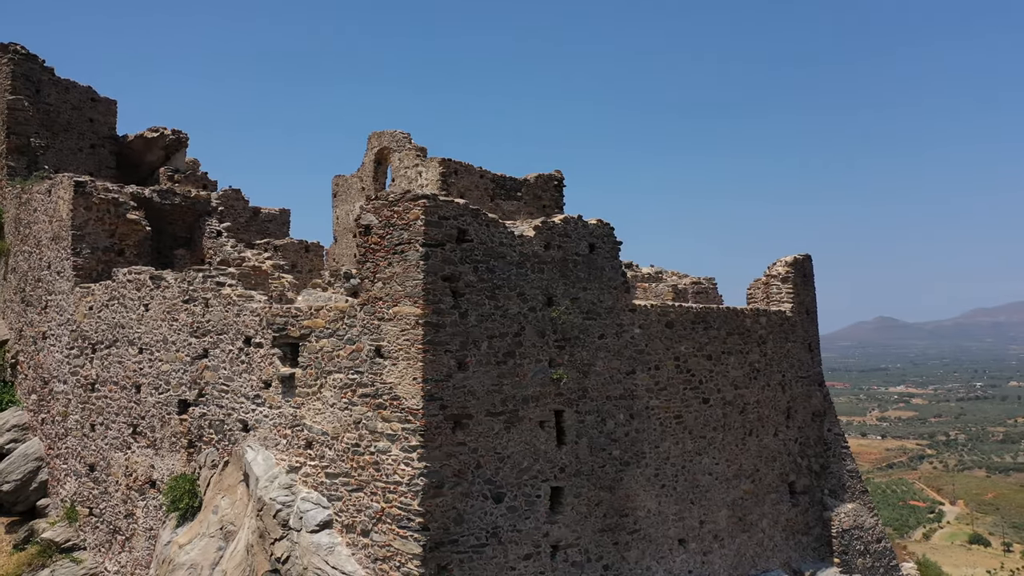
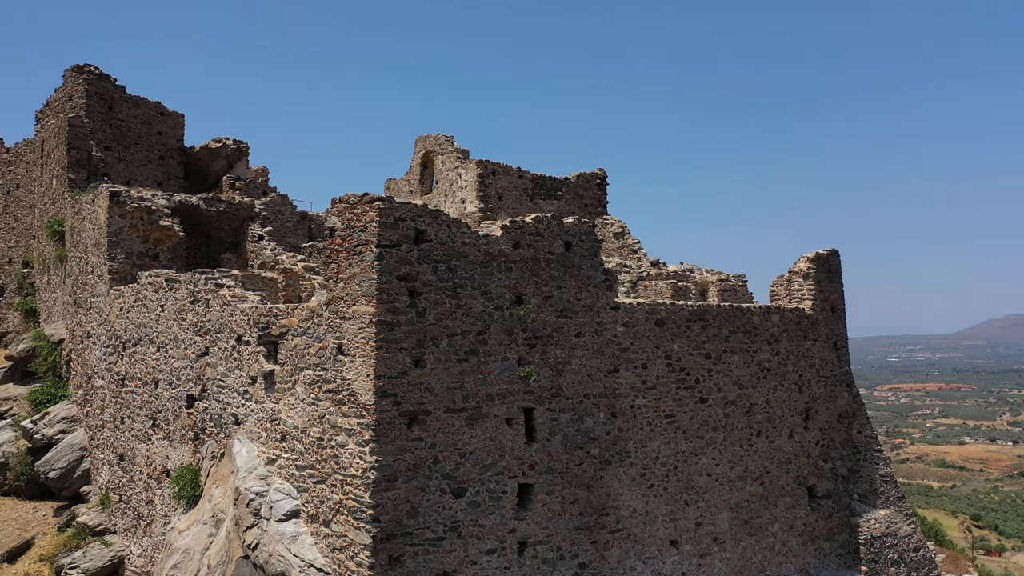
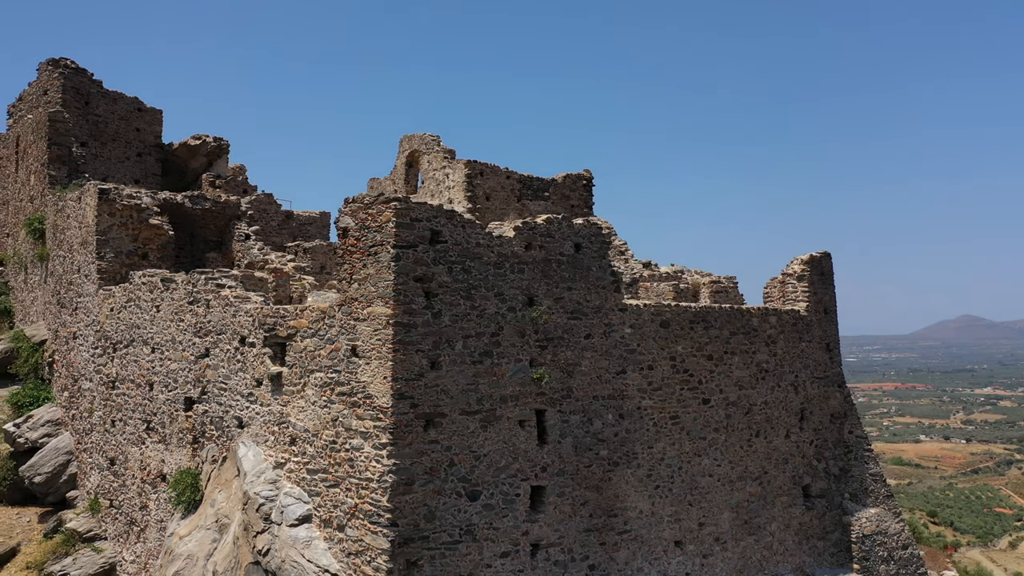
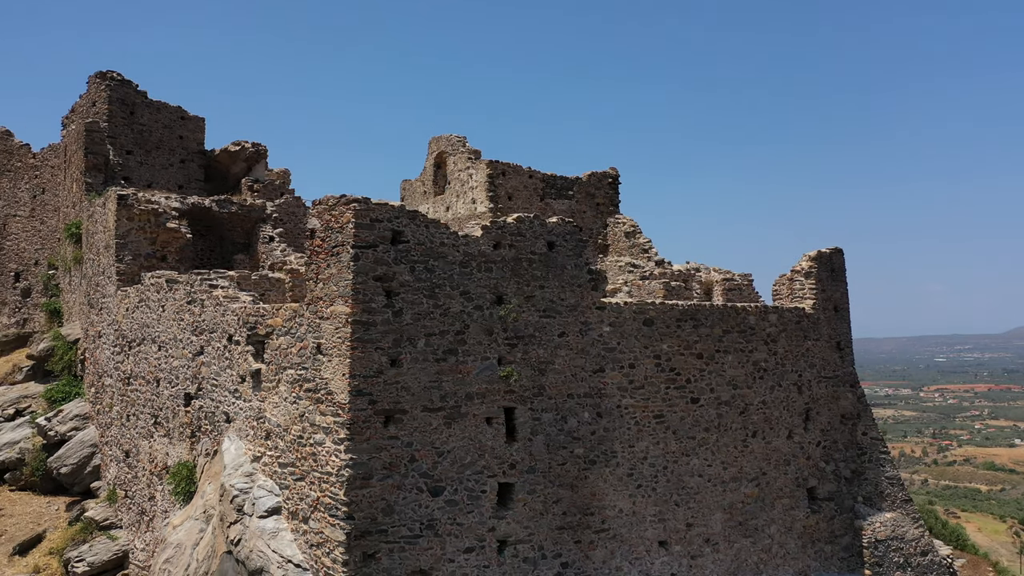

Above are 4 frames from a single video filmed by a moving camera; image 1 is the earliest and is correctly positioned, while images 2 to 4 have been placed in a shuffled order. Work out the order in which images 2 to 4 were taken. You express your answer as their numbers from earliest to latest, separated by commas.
3, 2, 4
